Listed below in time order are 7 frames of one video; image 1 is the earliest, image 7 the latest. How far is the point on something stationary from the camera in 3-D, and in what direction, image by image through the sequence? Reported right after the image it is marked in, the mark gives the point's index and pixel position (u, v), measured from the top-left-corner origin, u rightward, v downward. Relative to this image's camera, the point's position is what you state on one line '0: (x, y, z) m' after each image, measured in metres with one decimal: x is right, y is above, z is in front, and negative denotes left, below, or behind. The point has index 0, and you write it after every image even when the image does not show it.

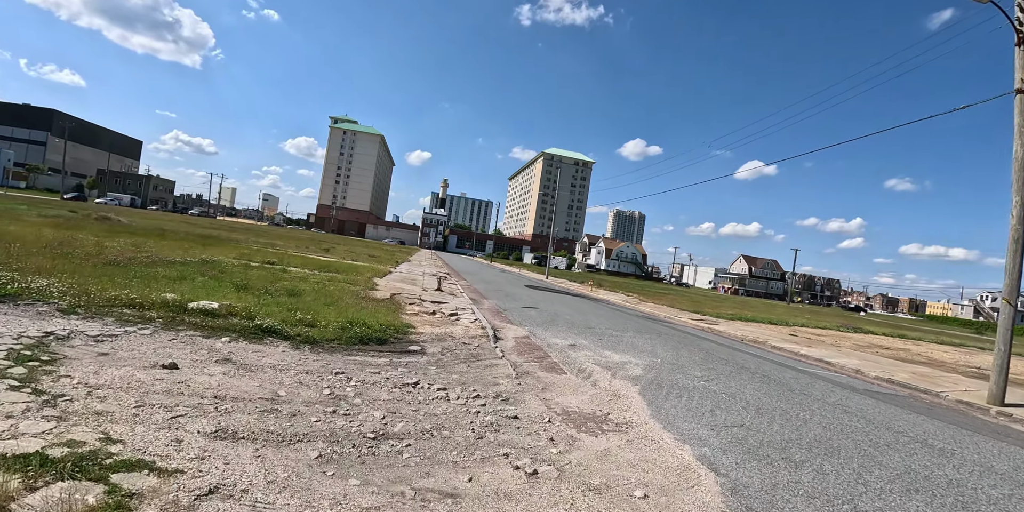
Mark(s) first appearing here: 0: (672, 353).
0: (+3.6, -2.2, +10.4) m
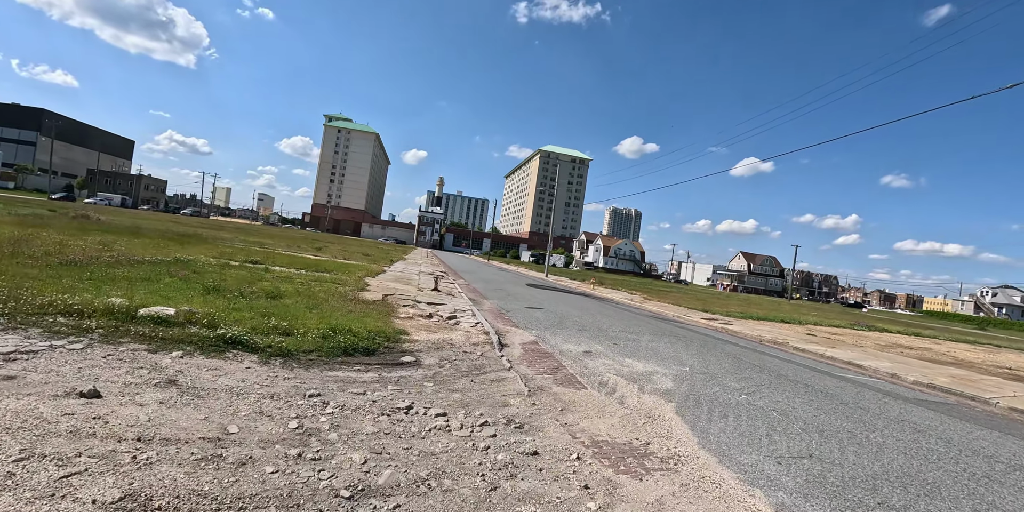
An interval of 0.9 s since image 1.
0: (+3.7, -2.1, +9.2) m
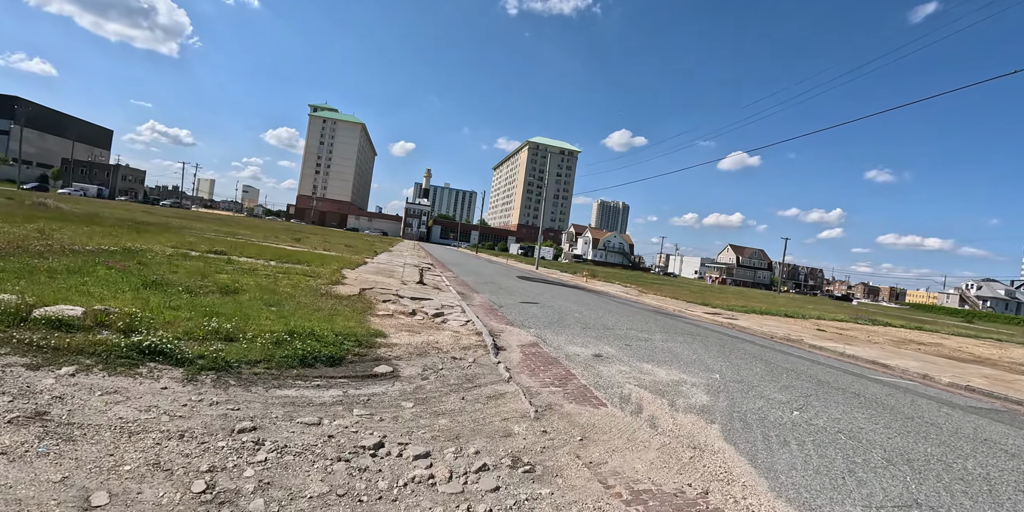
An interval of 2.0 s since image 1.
0: (+3.6, -1.8, +7.9) m
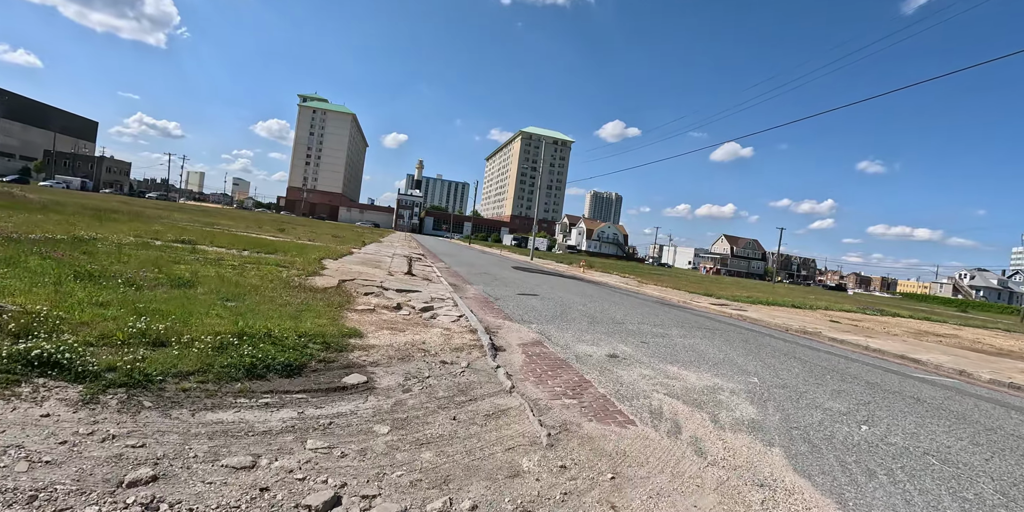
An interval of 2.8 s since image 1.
0: (+3.7, -1.6, +6.9) m
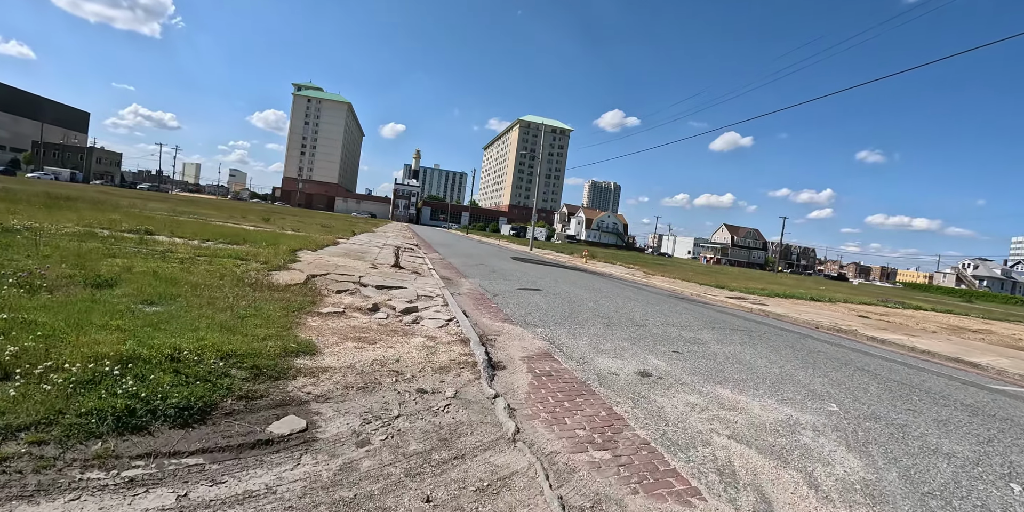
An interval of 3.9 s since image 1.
0: (+3.7, -1.5, +5.5) m
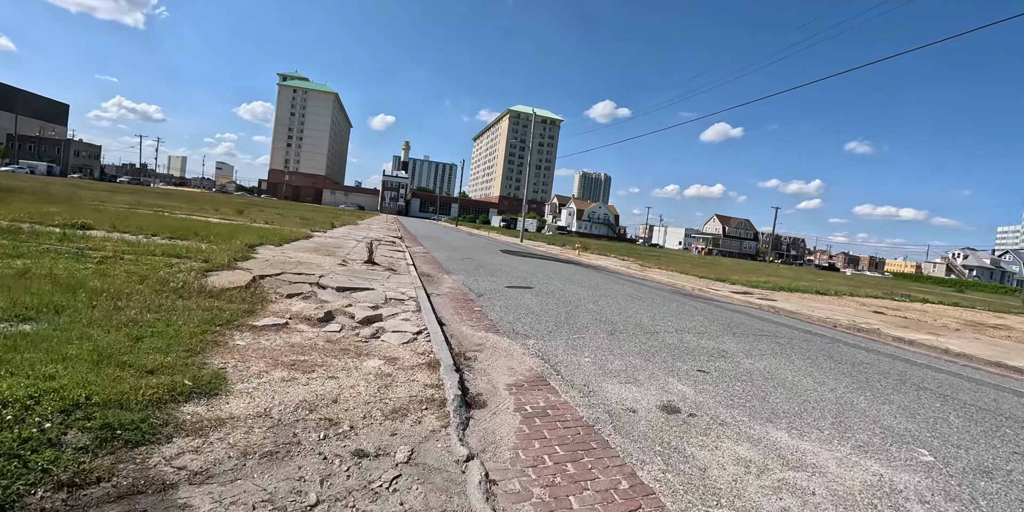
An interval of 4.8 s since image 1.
0: (+3.5, -1.4, +4.3) m
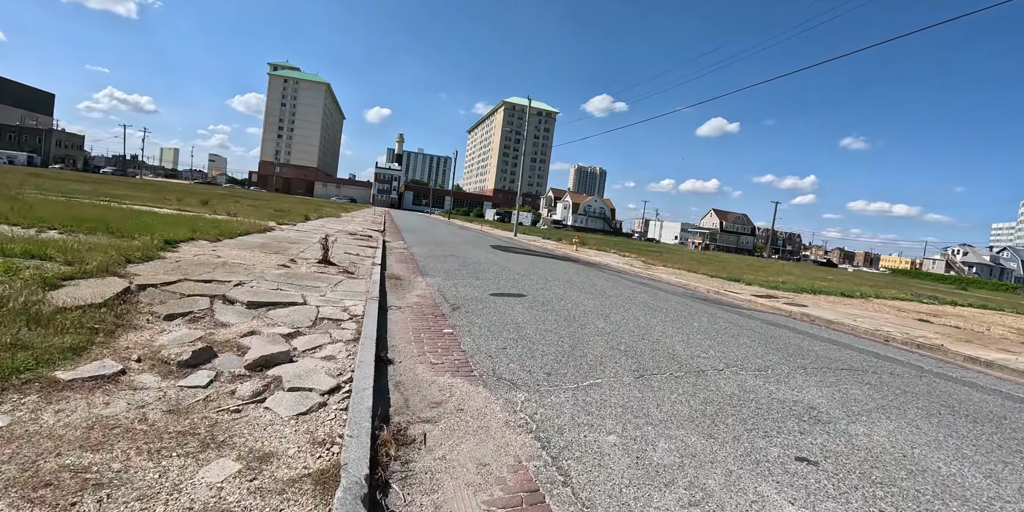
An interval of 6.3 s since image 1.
0: (+3.4, -1.5, +2.4) m
